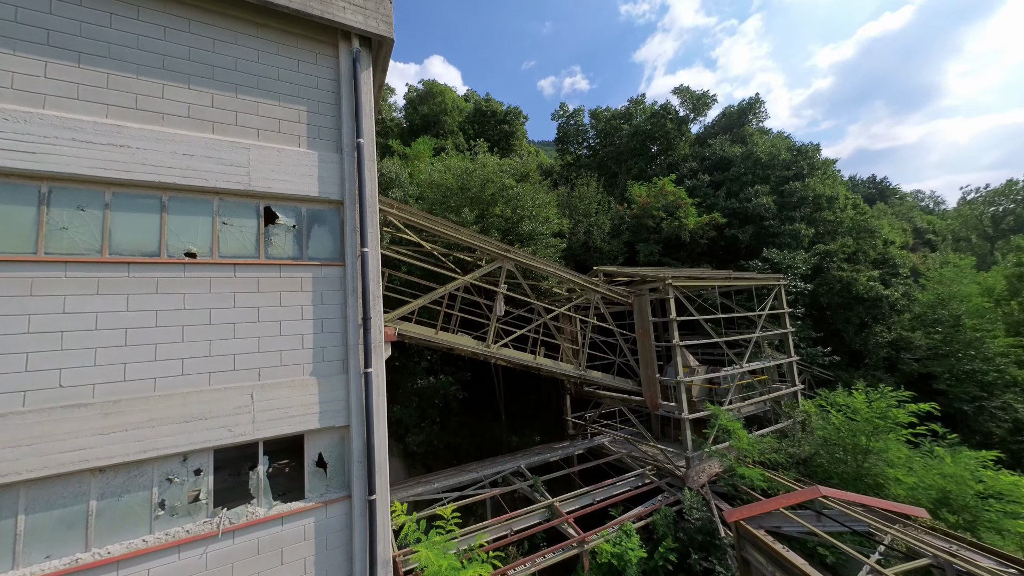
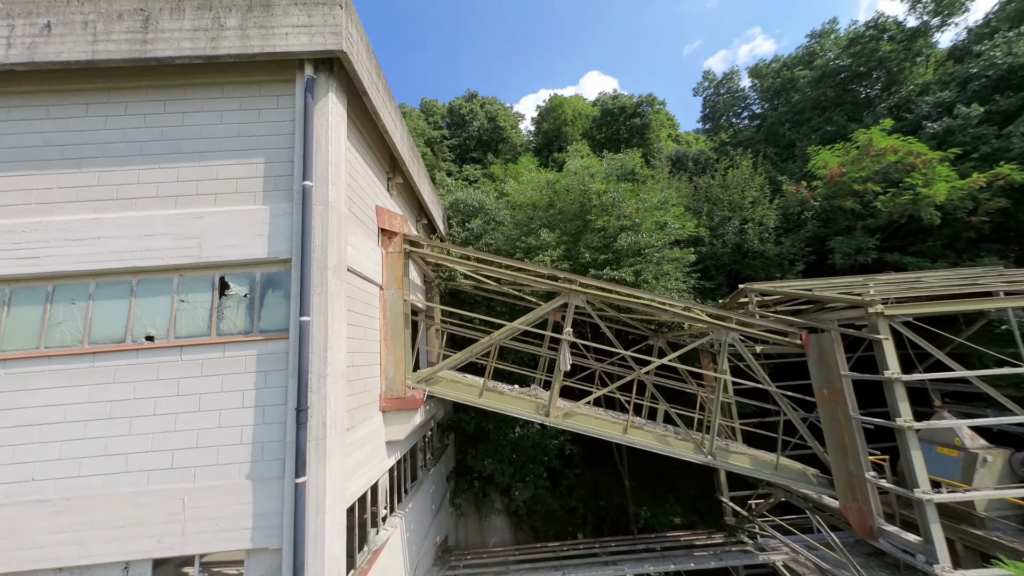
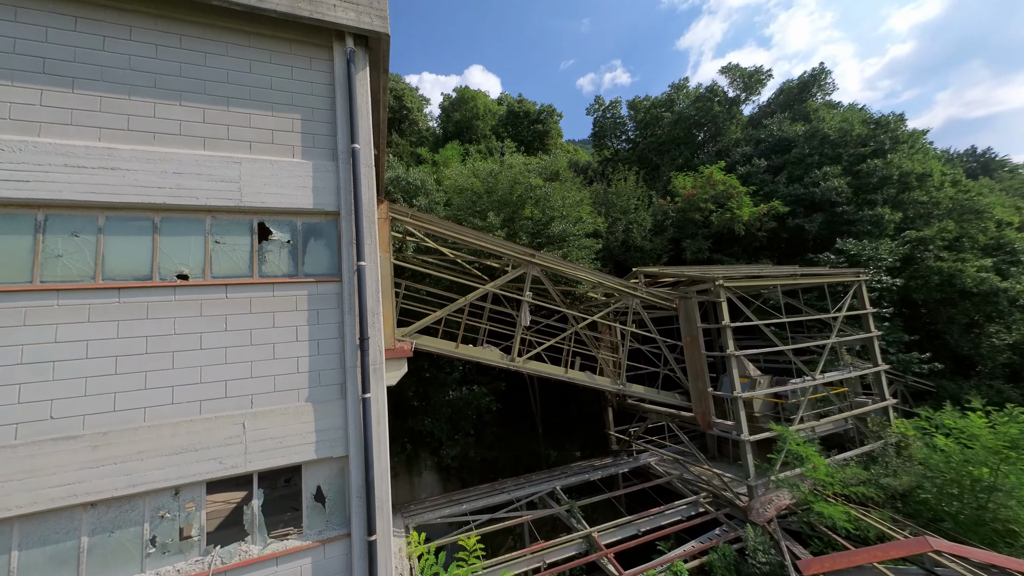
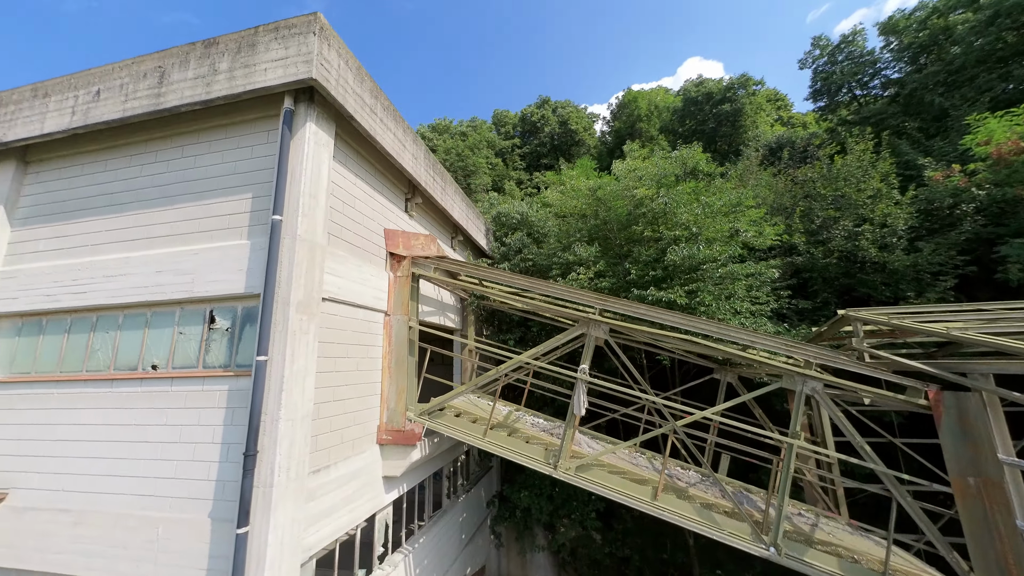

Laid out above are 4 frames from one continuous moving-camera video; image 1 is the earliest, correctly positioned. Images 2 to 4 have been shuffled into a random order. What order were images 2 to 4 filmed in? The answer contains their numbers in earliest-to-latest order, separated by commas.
3, 2, 4
